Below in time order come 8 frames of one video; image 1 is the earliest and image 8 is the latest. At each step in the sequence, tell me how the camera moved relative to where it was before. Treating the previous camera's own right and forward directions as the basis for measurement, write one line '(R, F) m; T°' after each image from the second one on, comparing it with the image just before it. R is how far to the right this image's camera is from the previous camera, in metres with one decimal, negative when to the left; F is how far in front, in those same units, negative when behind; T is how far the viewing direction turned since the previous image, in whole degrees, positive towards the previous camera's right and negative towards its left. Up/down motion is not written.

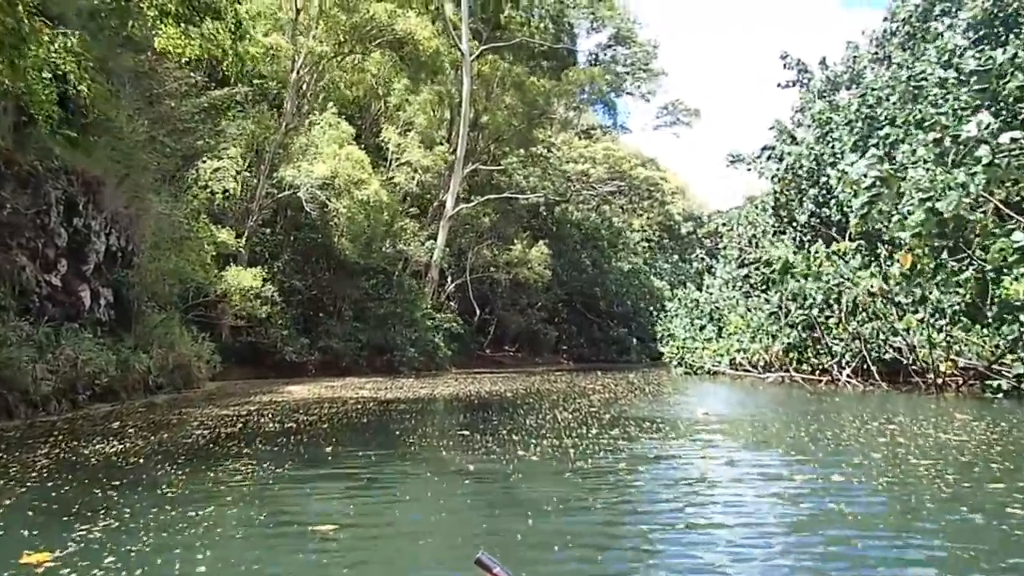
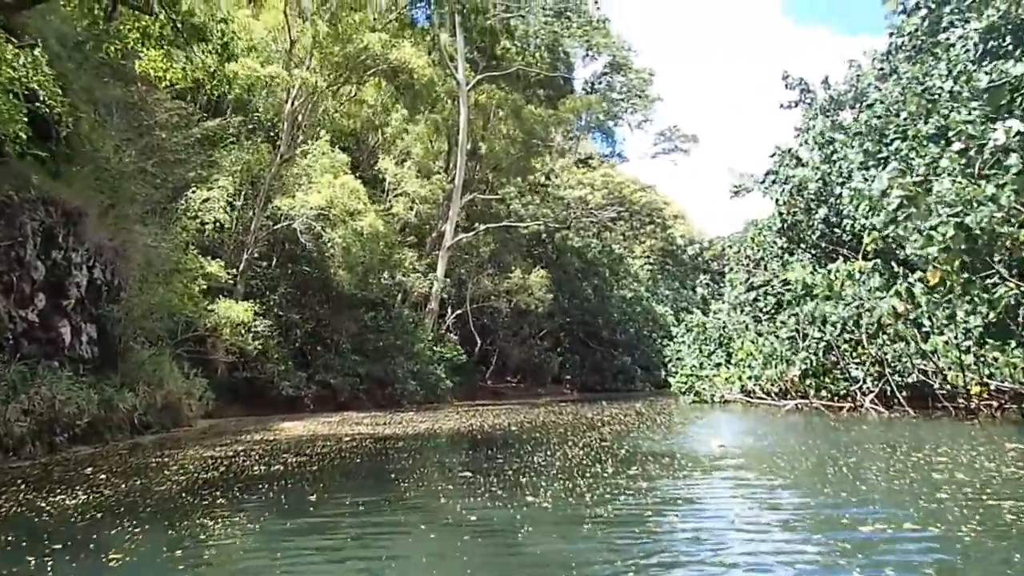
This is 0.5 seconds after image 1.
(0.0, +0.6) m; 0°
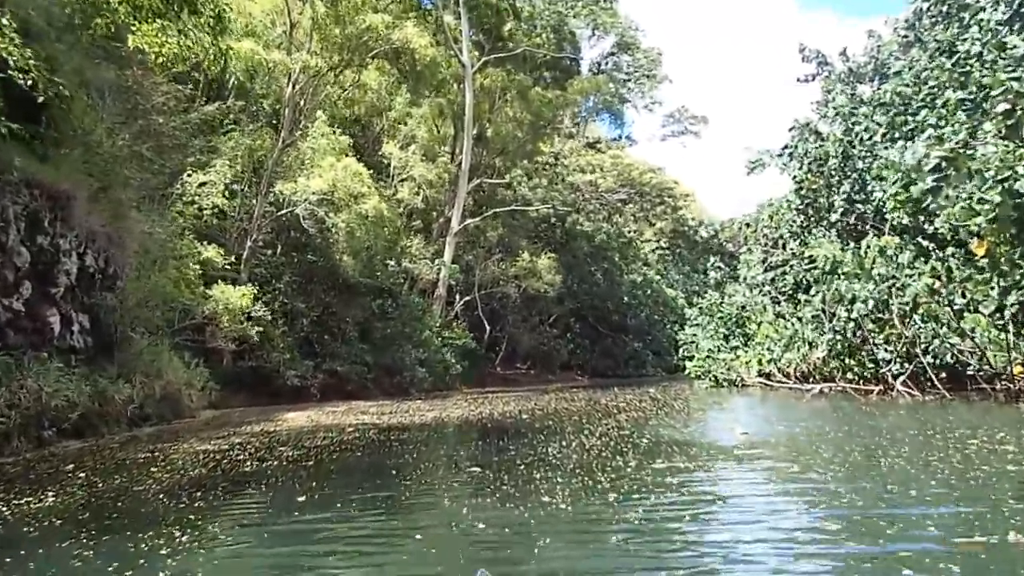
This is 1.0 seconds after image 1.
(0.0, +0.7) m; -1°
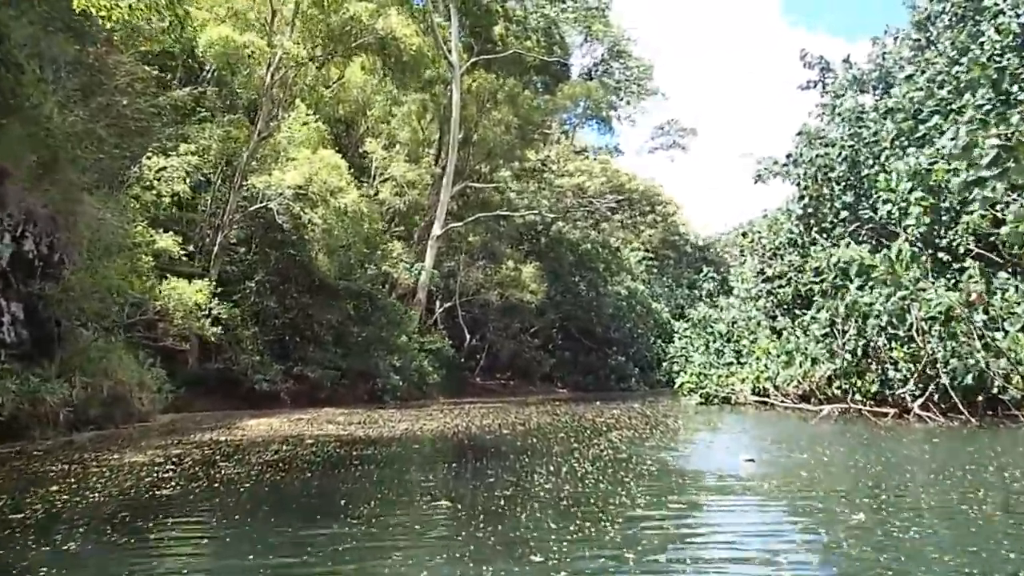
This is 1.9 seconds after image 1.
(0.0, +1.2) m; +1°
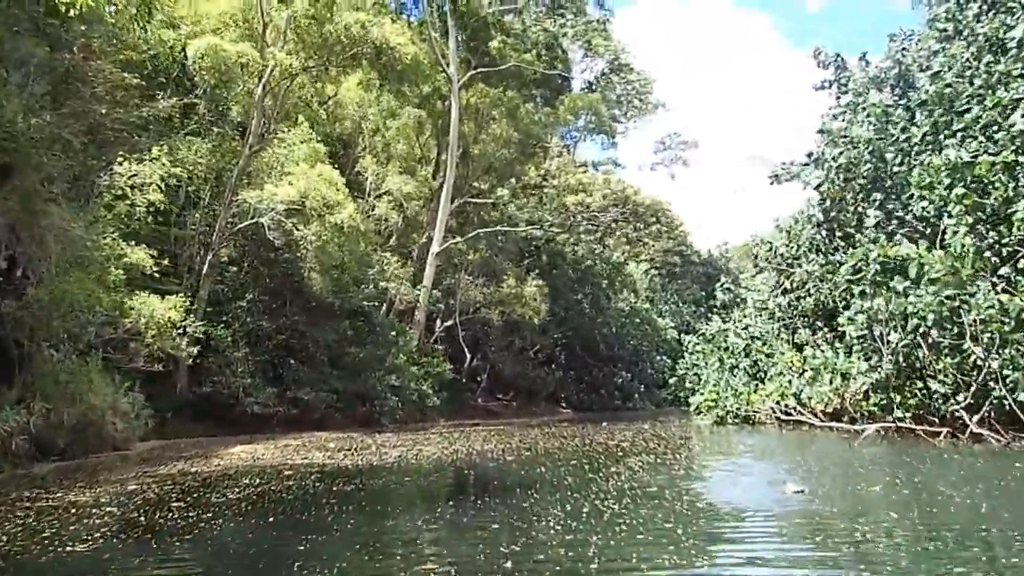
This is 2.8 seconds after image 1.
(0.0, +1.2) m; 0°
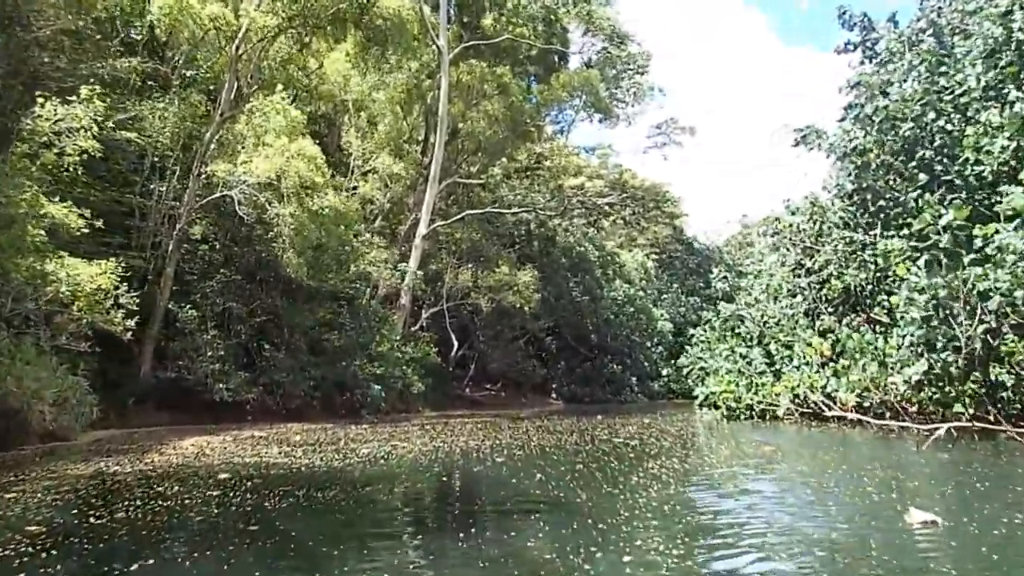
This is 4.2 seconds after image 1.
(-0.1, +1.9) m; +1°
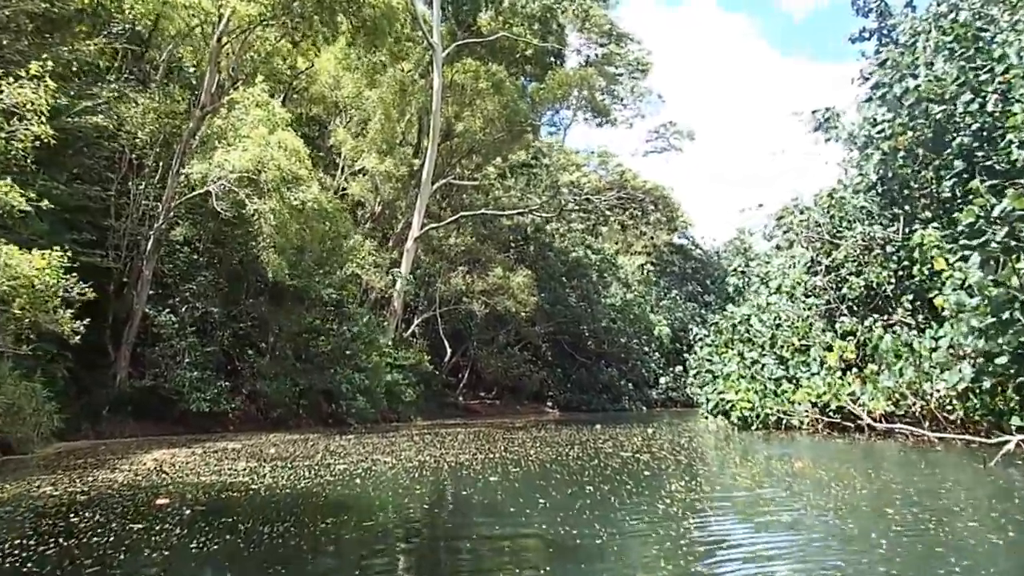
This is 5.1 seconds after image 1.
(0.0, +1.2) m; 0°
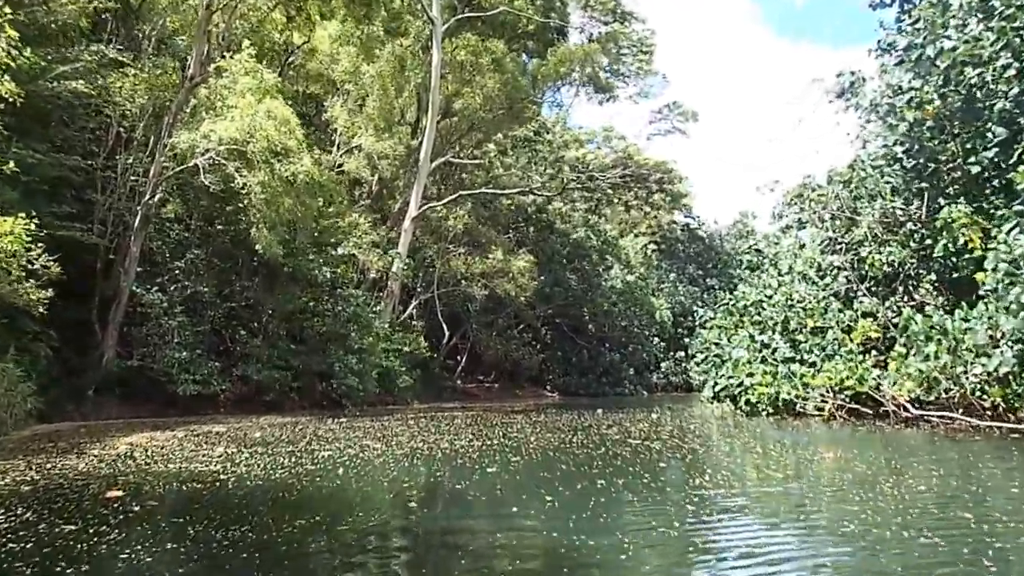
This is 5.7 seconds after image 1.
(0.0, +0.8) m; 0°
